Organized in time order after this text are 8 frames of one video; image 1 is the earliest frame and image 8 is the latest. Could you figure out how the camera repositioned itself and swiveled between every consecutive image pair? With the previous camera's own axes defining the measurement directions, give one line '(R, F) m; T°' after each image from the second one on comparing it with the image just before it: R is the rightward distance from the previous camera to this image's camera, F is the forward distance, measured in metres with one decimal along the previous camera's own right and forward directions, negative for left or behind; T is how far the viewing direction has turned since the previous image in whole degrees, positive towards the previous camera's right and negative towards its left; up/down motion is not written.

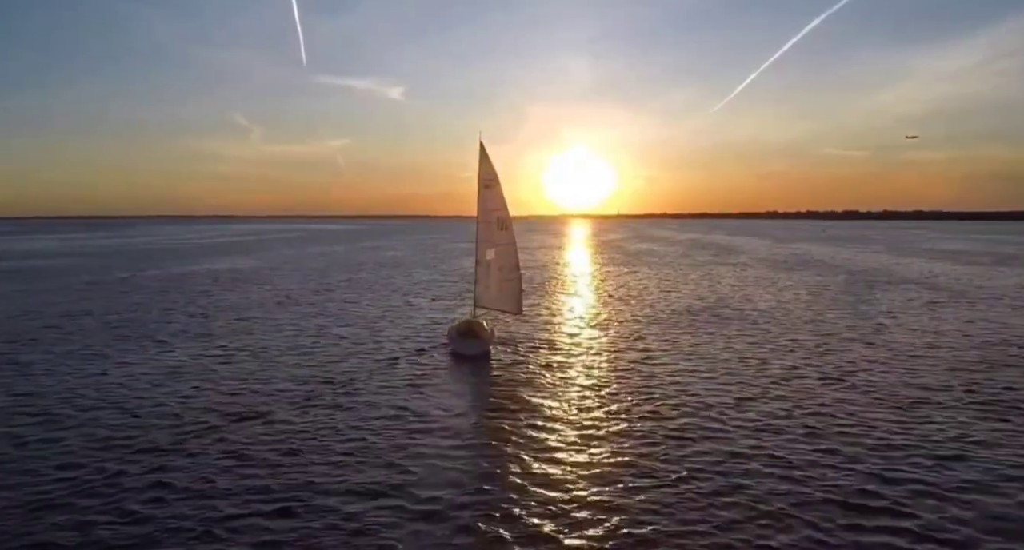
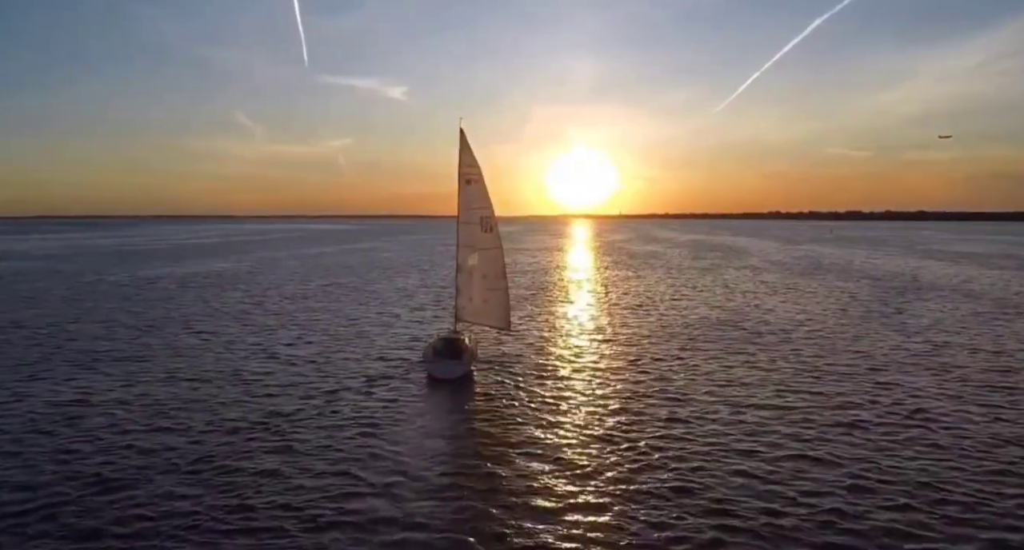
(+0.6, +4.7) m; 0°
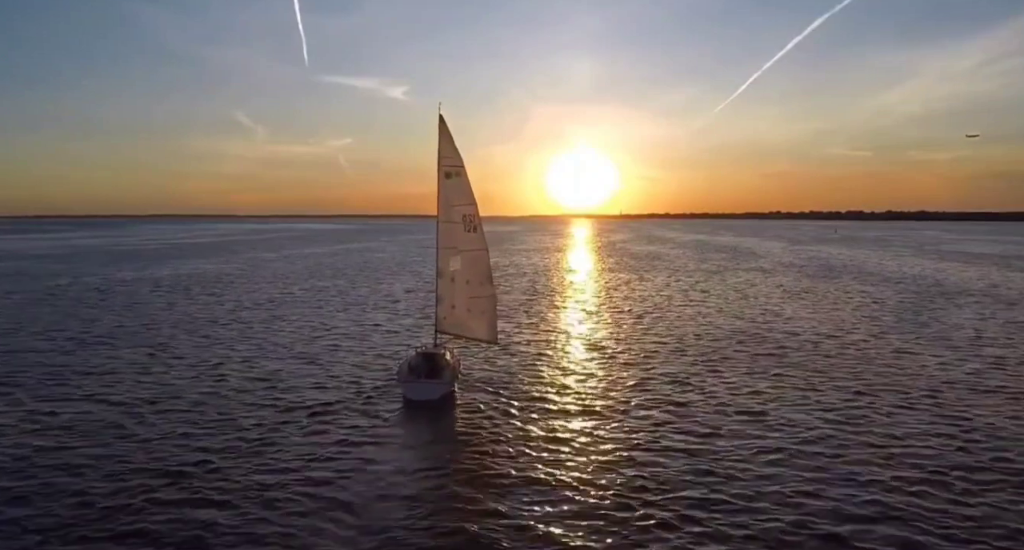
(+0.5, +3.5) m; 0°
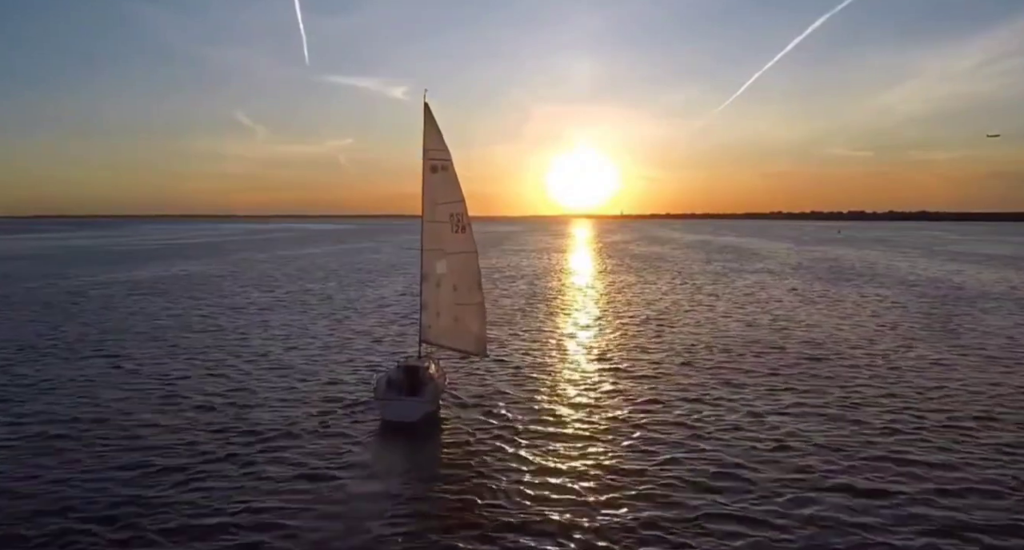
(+0.3, +2.3) m; 0°
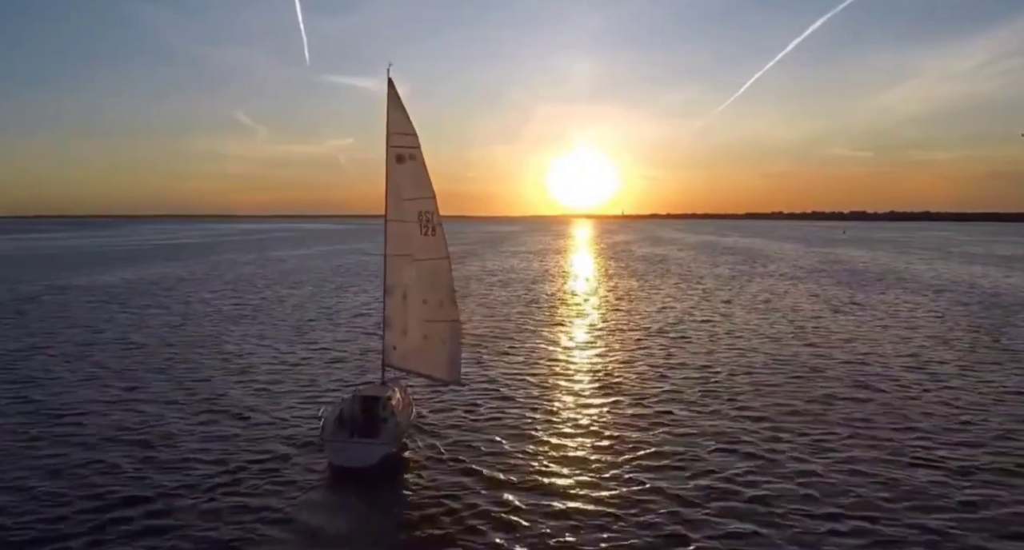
(+0.5, +3.8) m; 0°
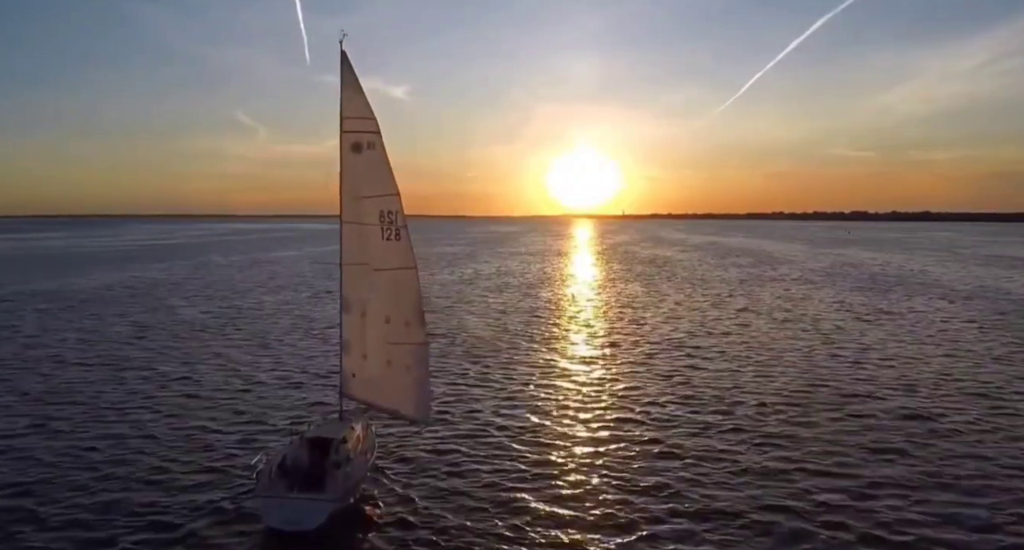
(+0.4, +3.2) m; 0°
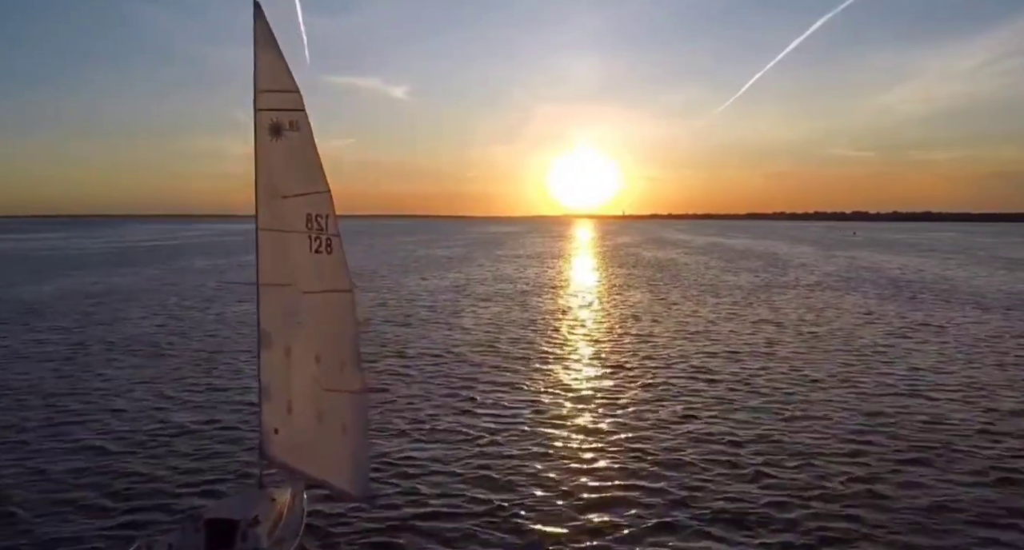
(+0.4, +3.6) m; 0°
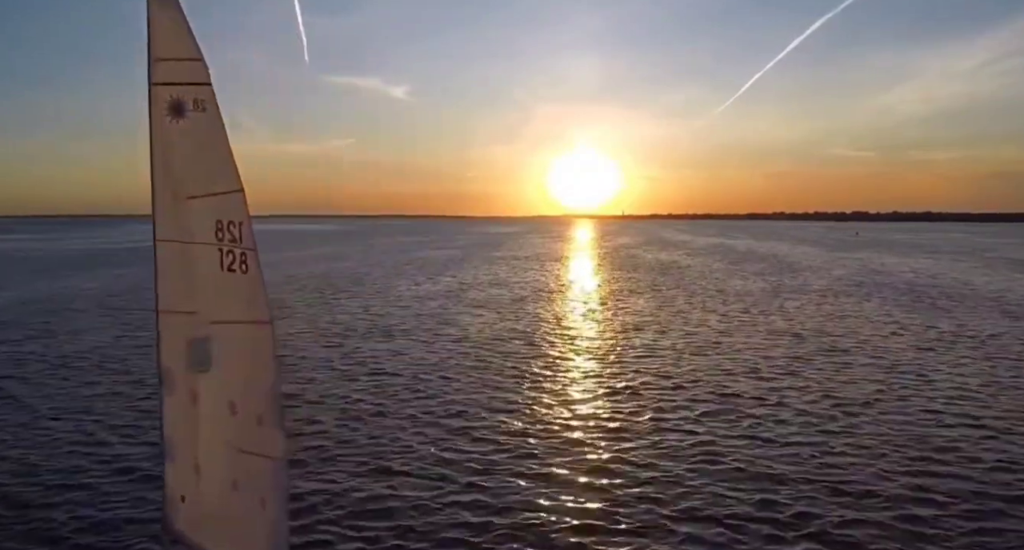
(+0.3, +2.4) m; 0°
